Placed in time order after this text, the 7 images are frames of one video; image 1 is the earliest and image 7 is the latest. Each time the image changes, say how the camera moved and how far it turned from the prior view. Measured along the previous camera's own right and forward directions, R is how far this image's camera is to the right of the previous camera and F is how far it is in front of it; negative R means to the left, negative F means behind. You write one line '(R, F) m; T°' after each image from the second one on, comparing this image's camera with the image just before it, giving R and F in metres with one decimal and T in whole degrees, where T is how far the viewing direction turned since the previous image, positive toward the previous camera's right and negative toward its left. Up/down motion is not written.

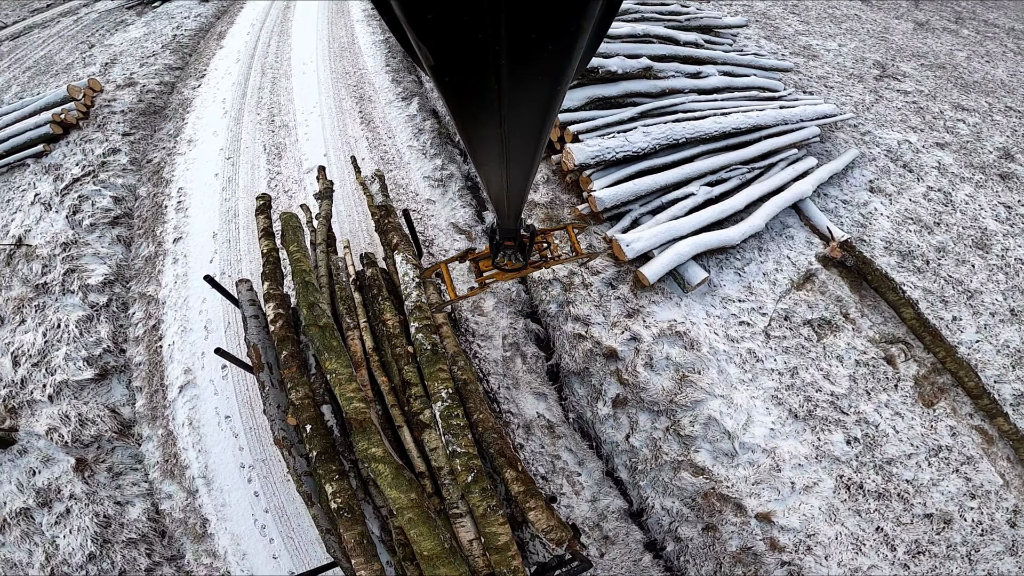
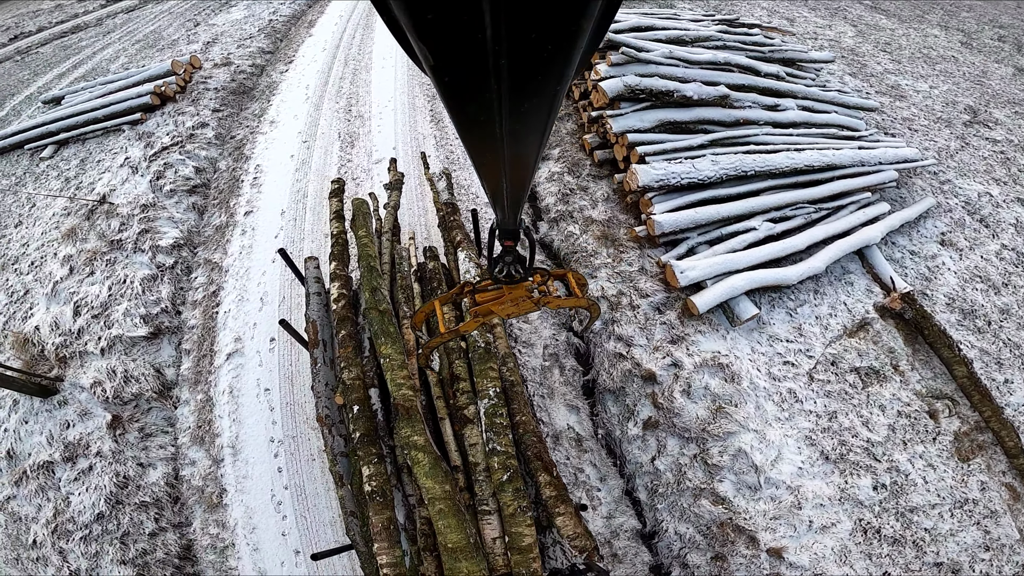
(-0.5, 0.0) m; -1°
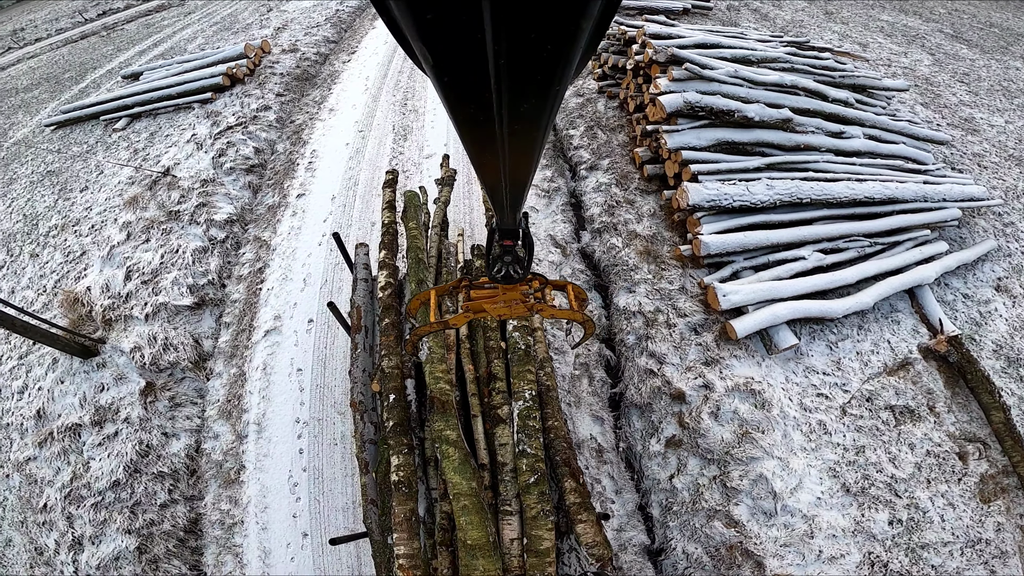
(-0.4, 0.0) m; -1°
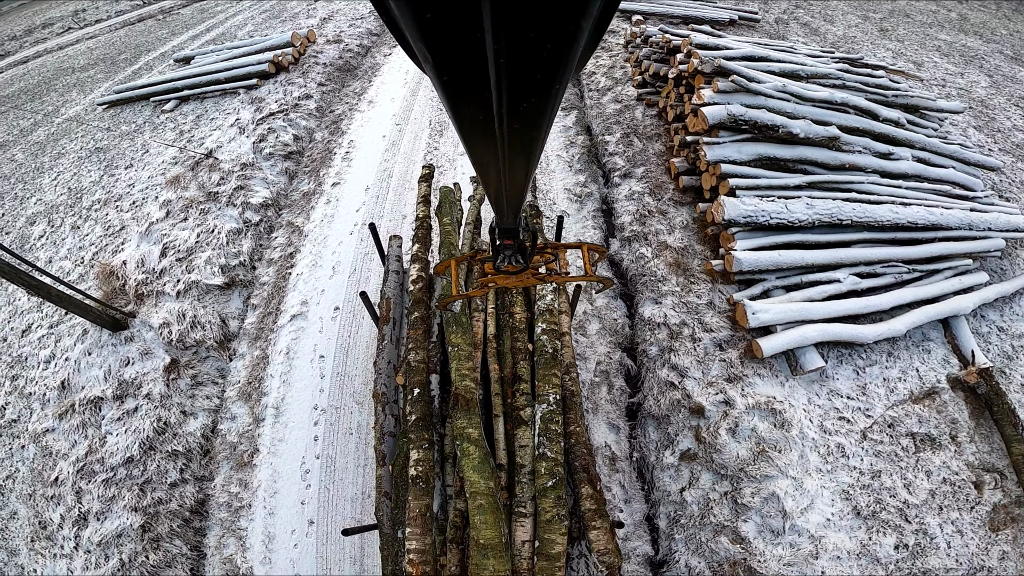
(-0.2, 0.0) m; -1°
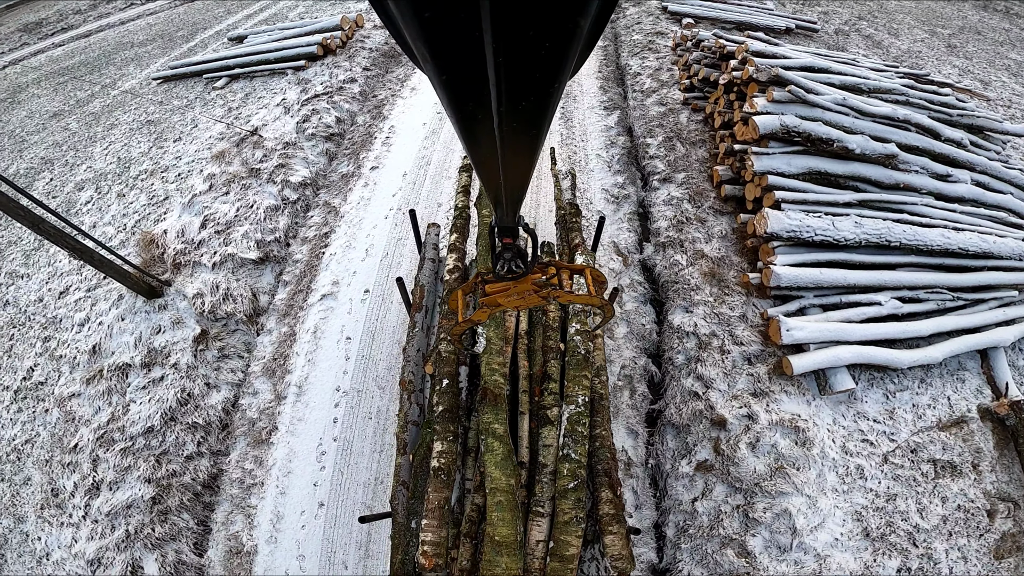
(-0.3, +0.1) m; -1°
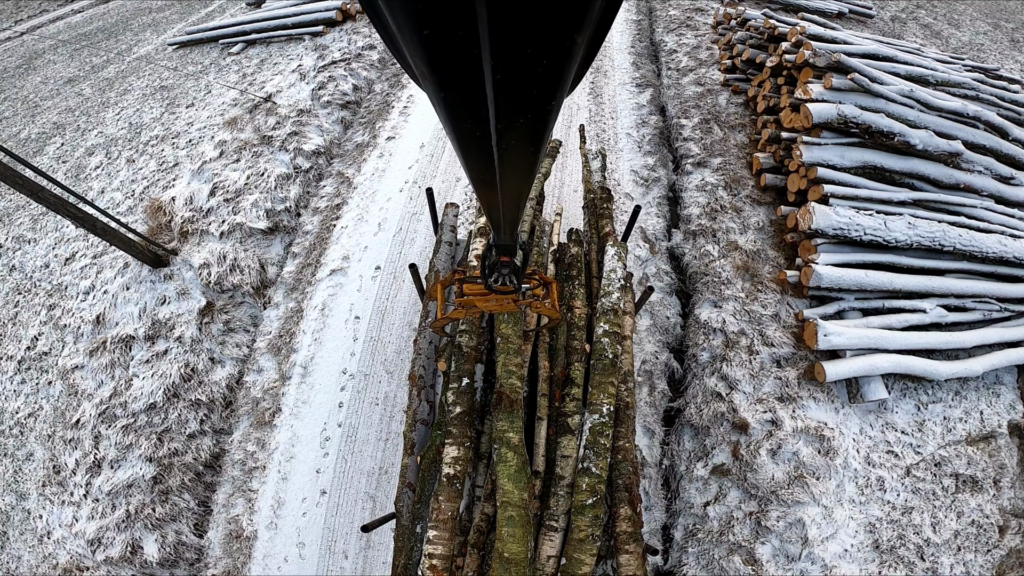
(-0.2, +0.3) m; 0°
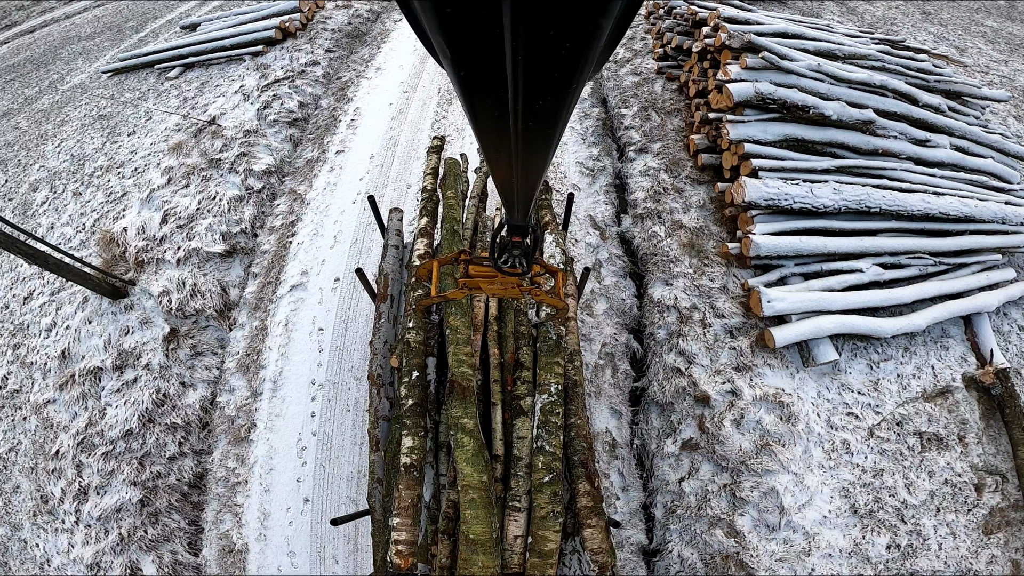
(+0.5, -0.2) m; 0°
